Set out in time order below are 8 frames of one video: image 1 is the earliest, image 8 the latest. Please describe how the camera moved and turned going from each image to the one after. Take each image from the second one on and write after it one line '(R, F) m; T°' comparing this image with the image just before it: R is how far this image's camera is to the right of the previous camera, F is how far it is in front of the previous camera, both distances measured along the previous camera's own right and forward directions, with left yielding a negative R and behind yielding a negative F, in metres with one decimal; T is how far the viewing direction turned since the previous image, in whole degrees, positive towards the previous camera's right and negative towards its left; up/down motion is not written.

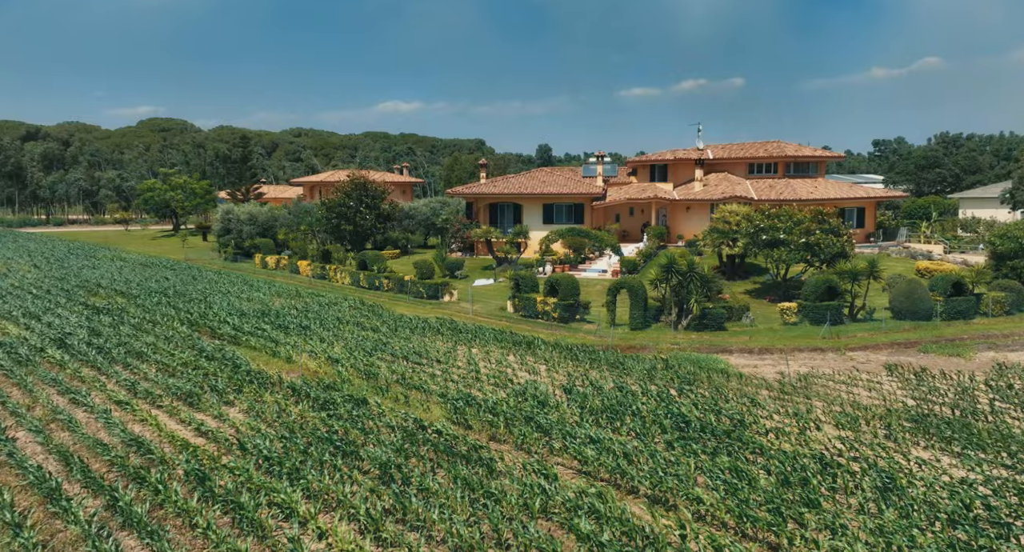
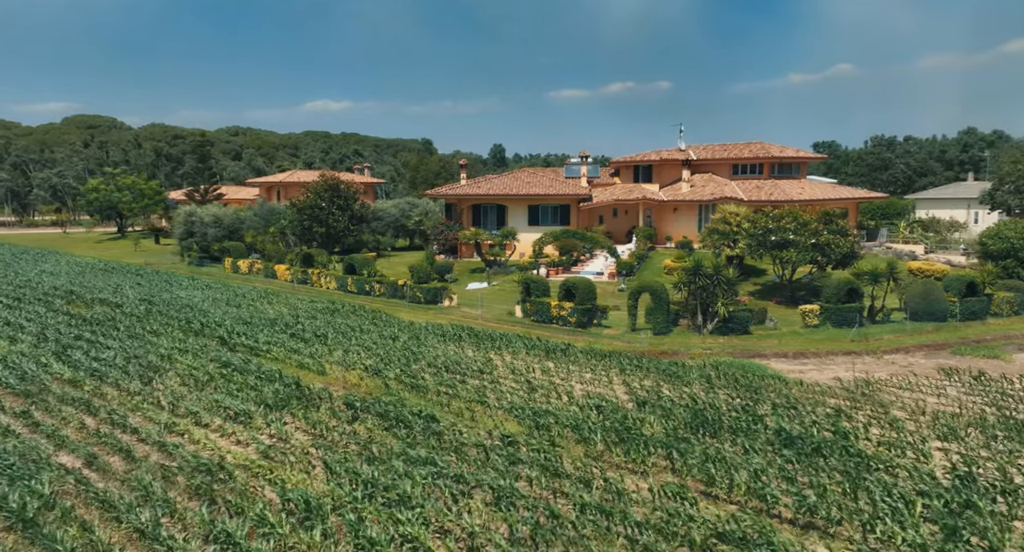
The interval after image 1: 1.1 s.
(-2.4, +1.0) m; +3°
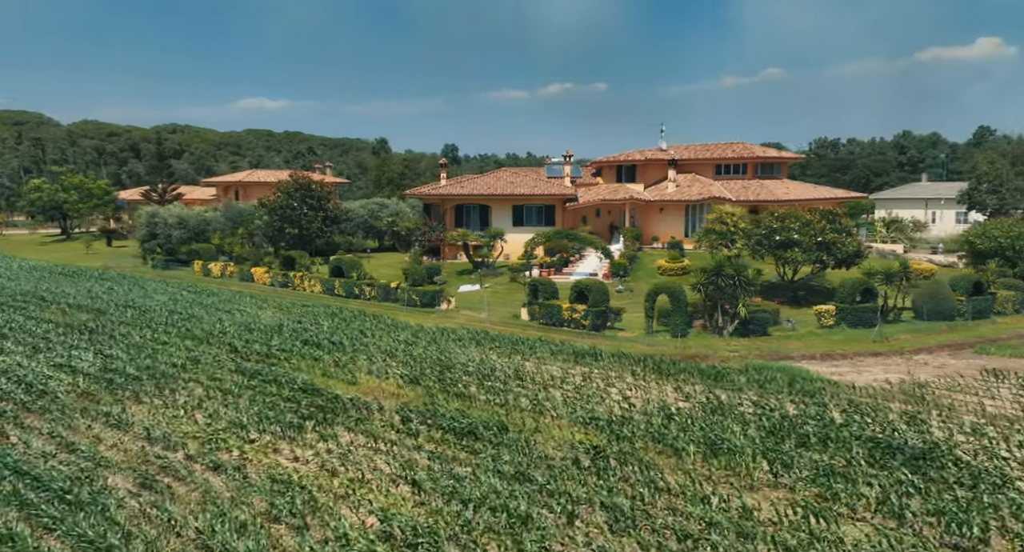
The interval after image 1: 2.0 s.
(-2.1, +0.8) m; +3°
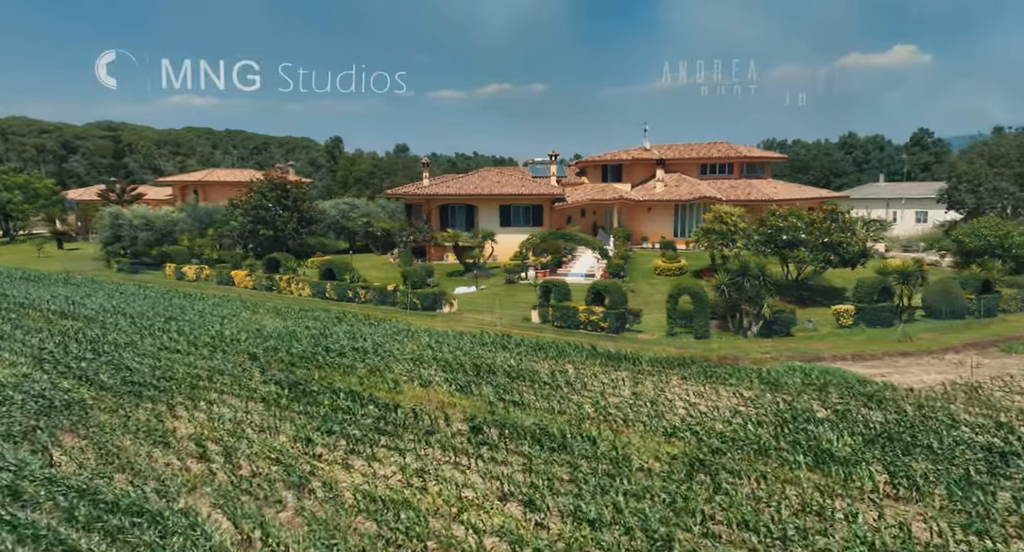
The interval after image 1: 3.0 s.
(-2.2, +0.7) m; +3°
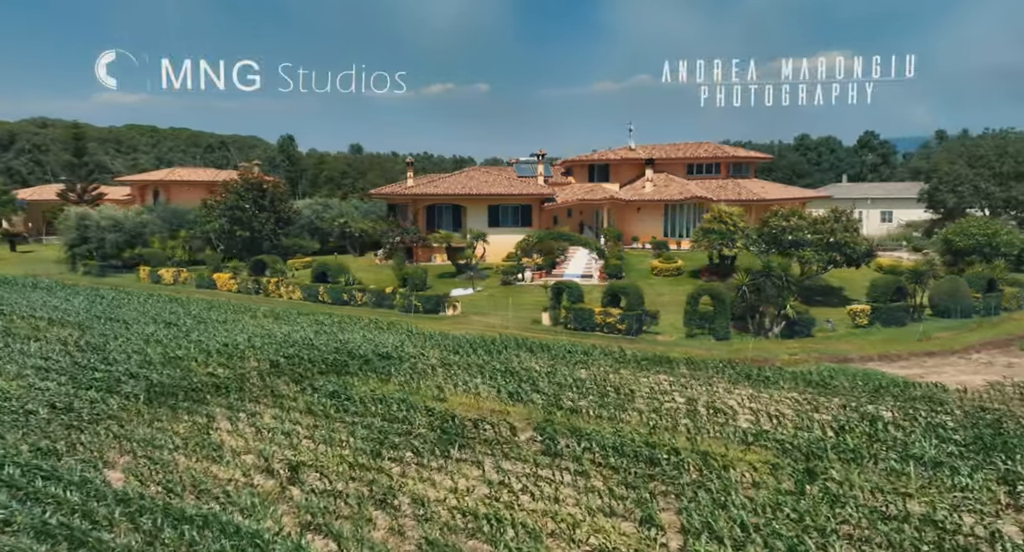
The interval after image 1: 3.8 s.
(-2.0, +0.6) m; +3°
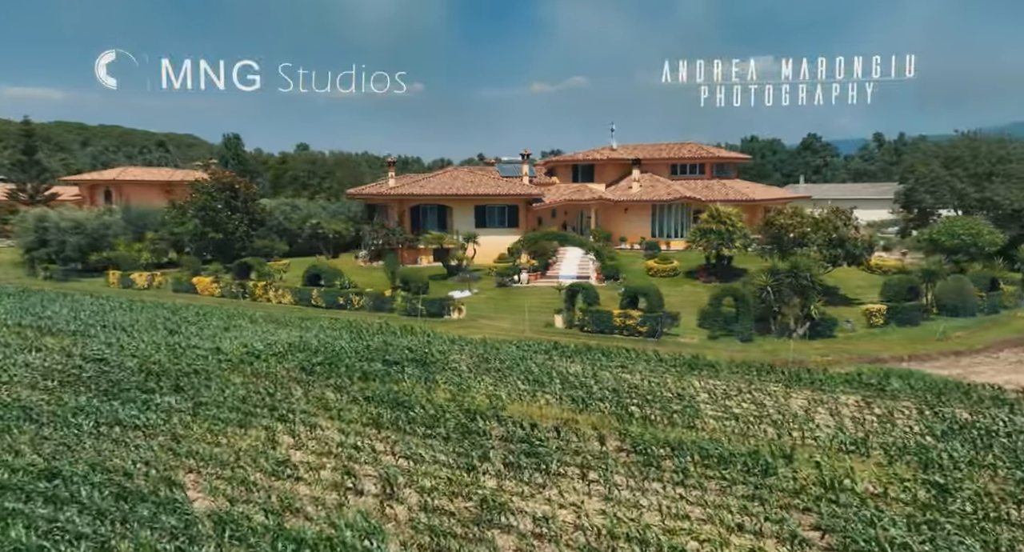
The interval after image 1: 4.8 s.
(-2.4, +0.6) m; +3°
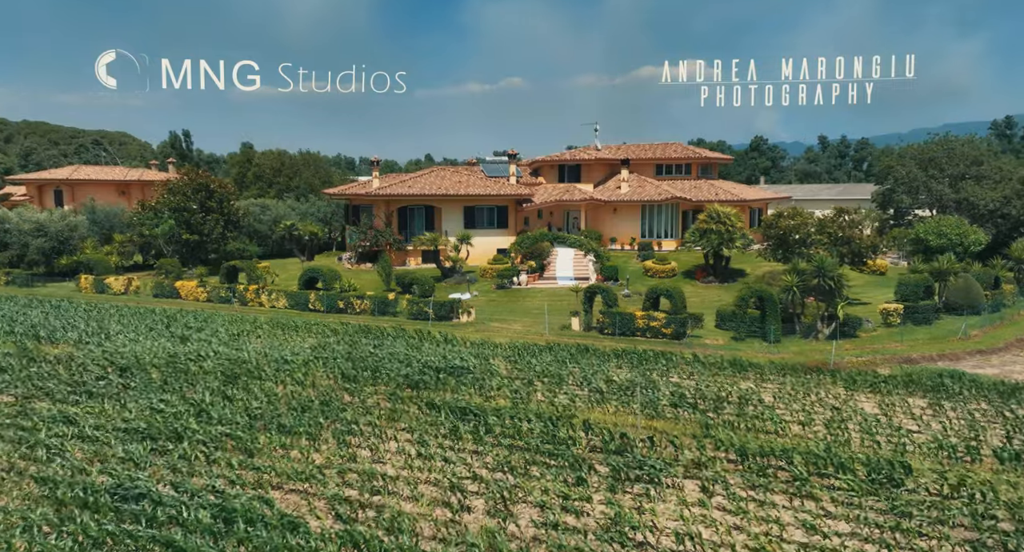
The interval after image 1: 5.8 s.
(-2.4, +0.5) m; +3°
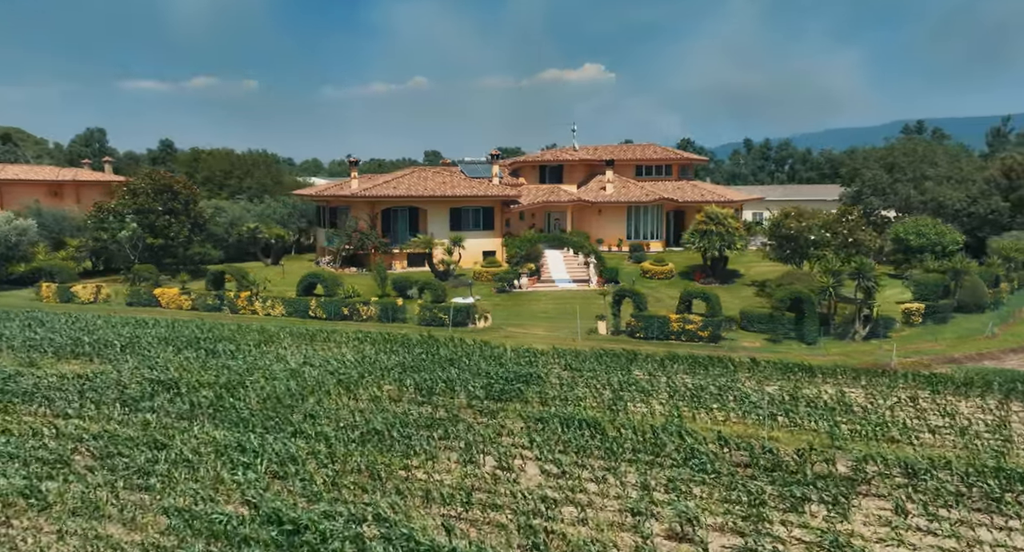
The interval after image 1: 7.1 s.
(-3.7, +0.6) m; +5°
